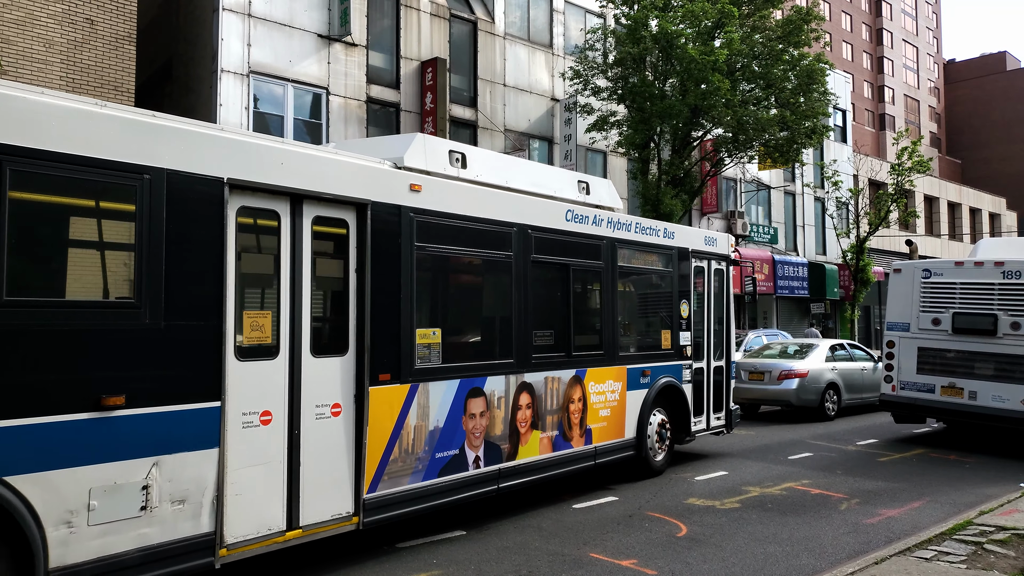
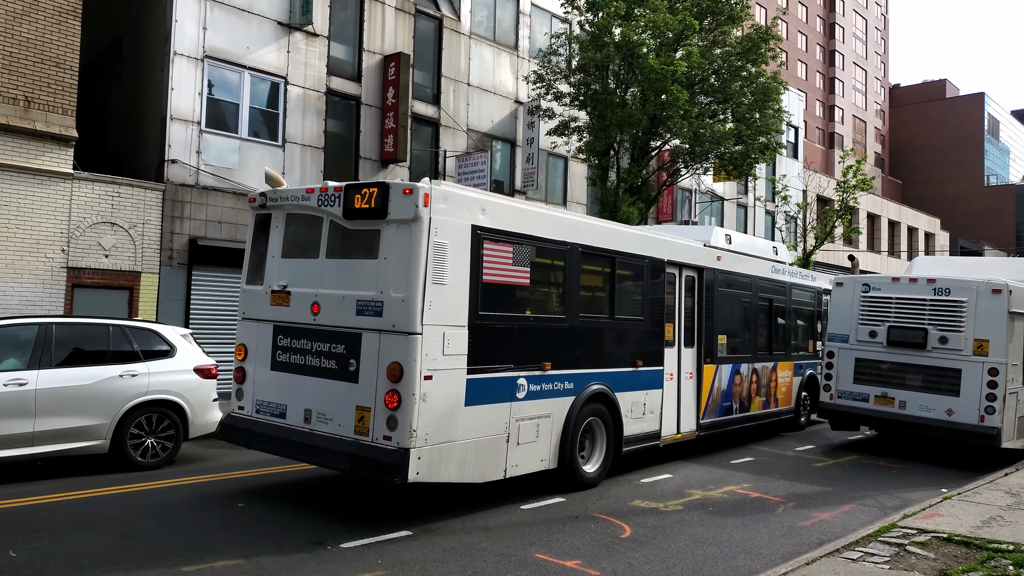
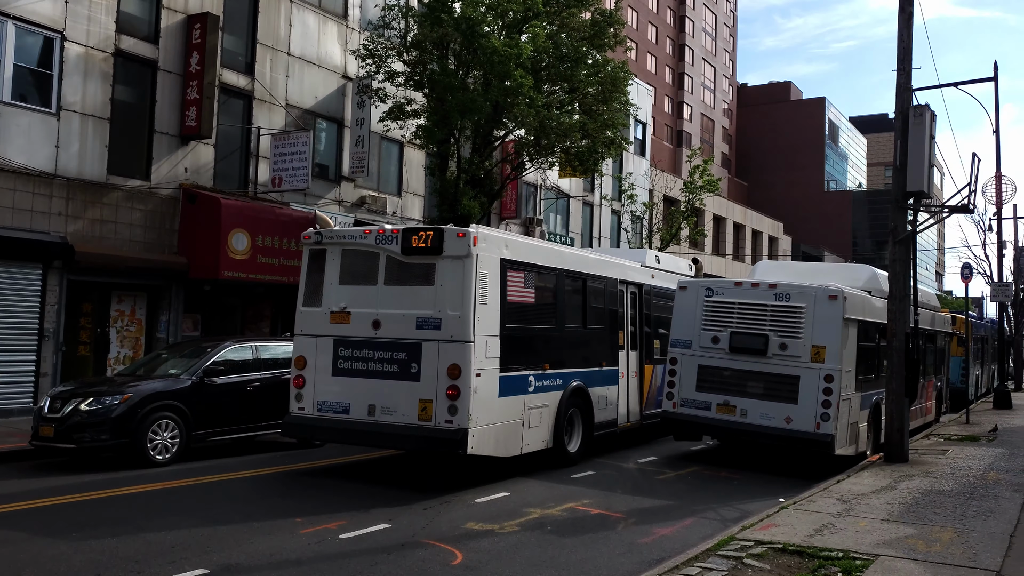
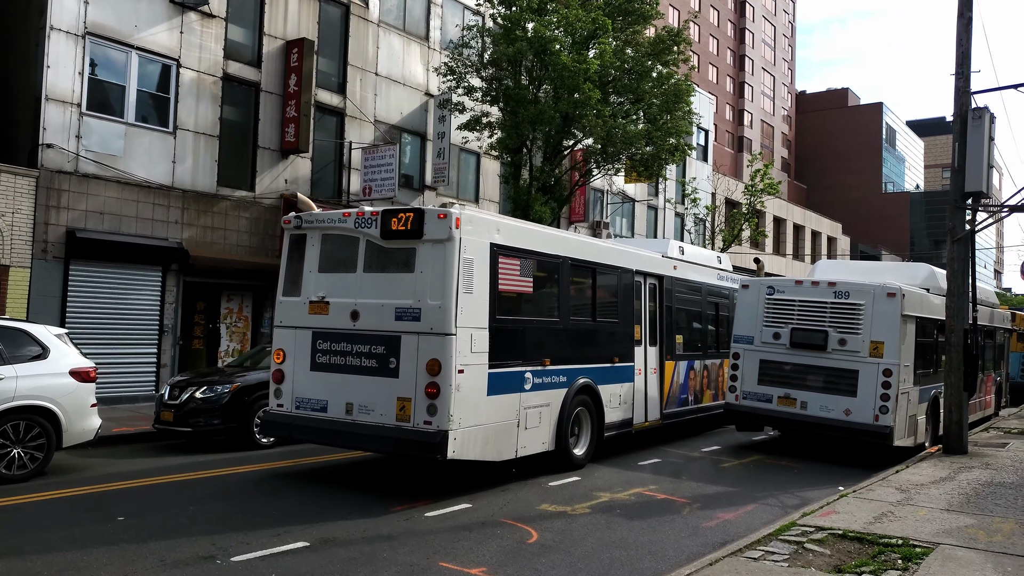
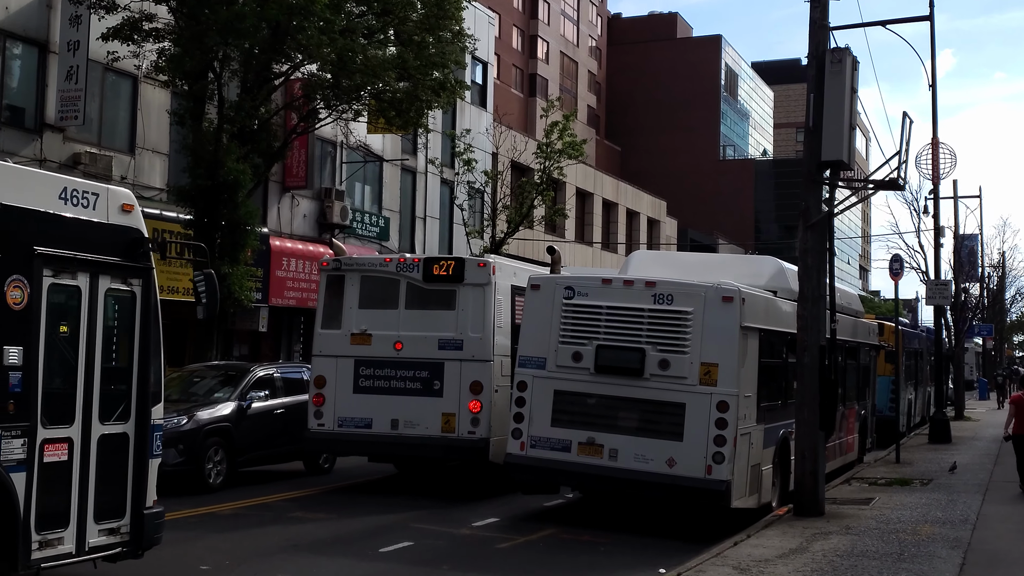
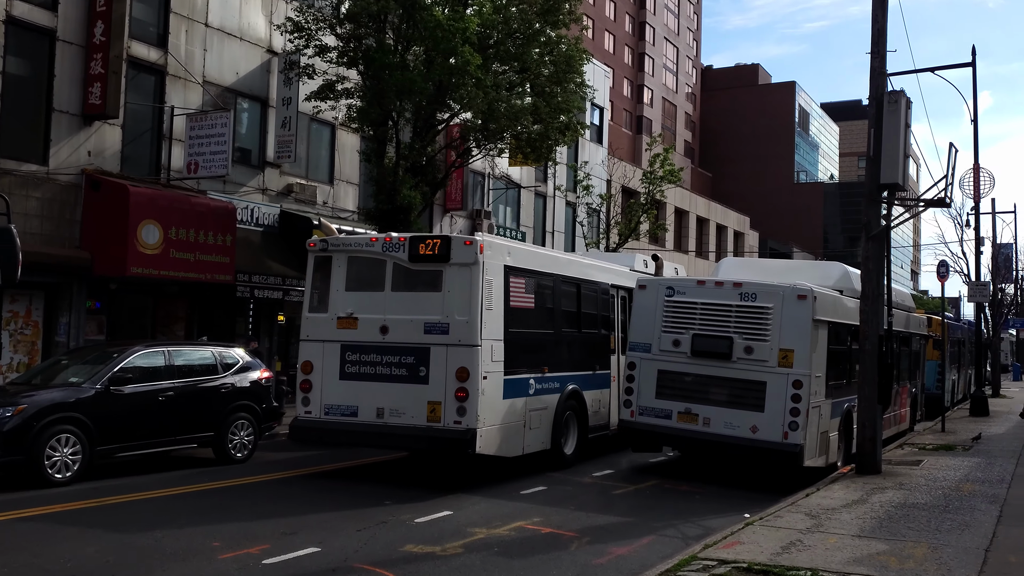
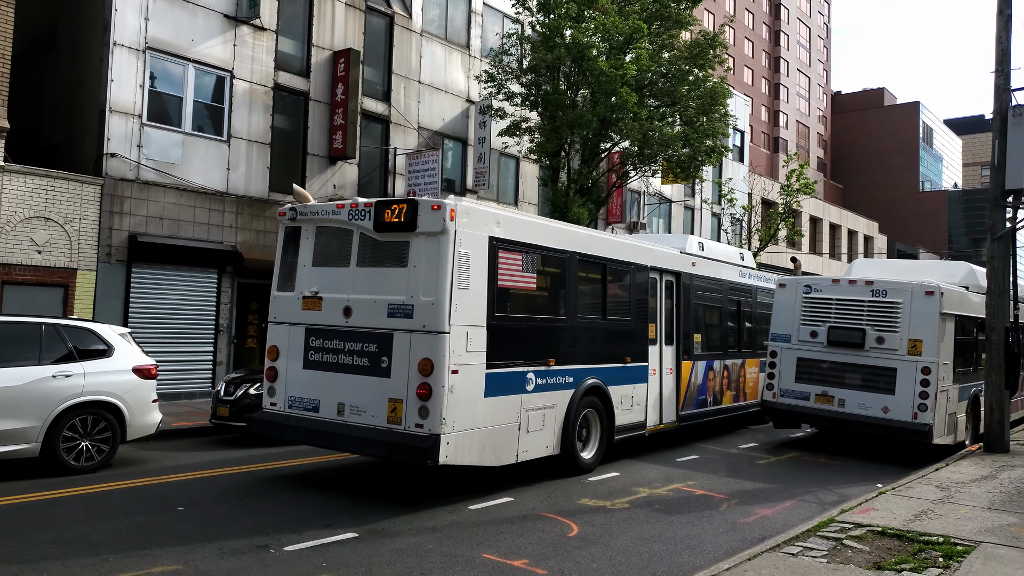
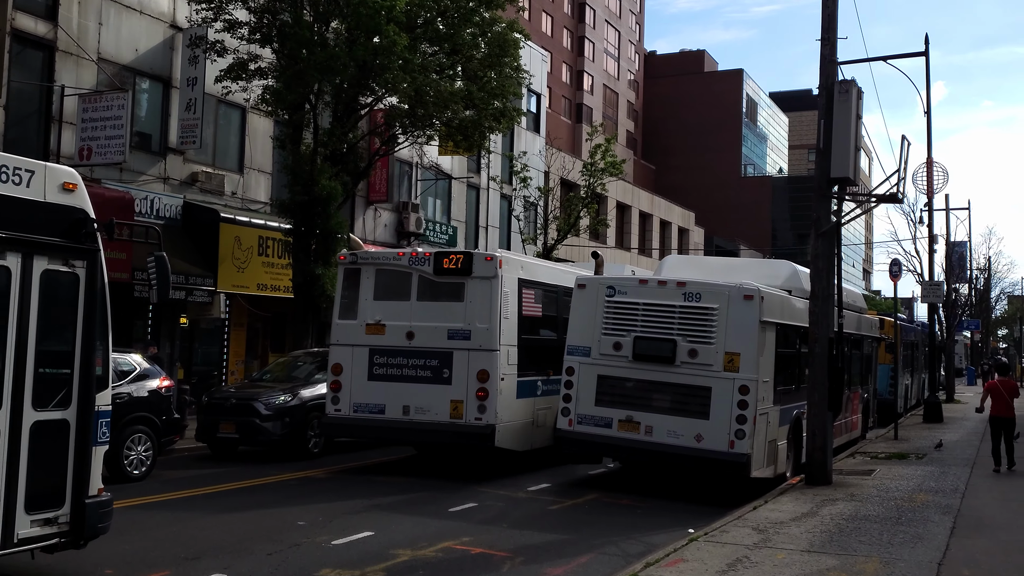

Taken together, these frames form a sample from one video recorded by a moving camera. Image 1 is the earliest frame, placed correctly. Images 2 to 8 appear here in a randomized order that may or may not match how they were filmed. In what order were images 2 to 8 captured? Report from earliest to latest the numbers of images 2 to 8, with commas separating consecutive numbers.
2, 7, 4, 3, 6, 8, 5
